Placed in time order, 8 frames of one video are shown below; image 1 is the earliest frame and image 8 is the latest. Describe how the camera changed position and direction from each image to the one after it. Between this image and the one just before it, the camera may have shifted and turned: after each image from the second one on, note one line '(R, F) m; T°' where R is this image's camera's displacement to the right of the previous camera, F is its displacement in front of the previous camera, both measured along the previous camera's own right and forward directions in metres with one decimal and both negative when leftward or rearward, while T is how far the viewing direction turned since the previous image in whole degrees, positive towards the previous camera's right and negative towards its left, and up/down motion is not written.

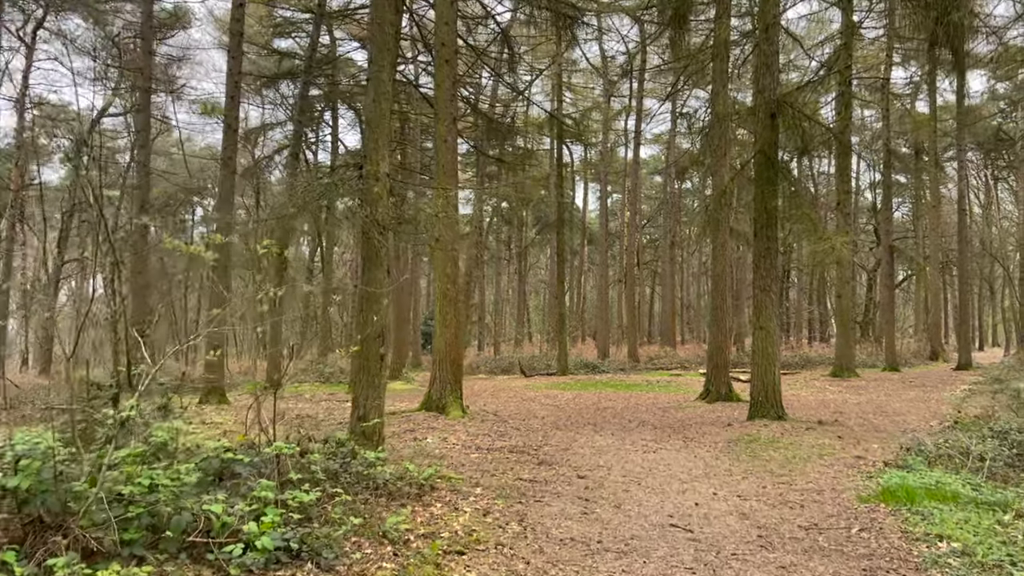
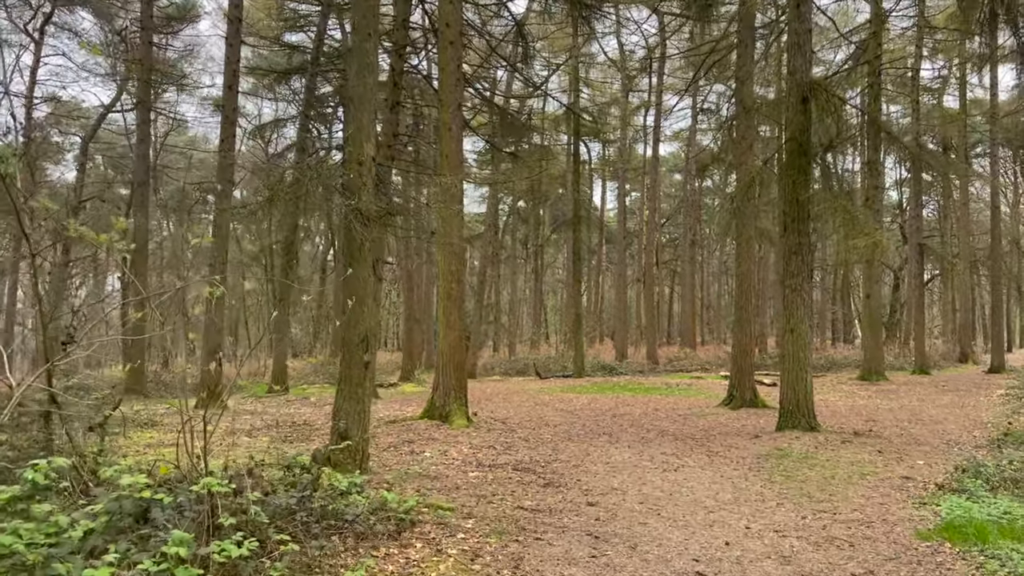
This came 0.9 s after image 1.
(+0.1, +0.6) m; -1°
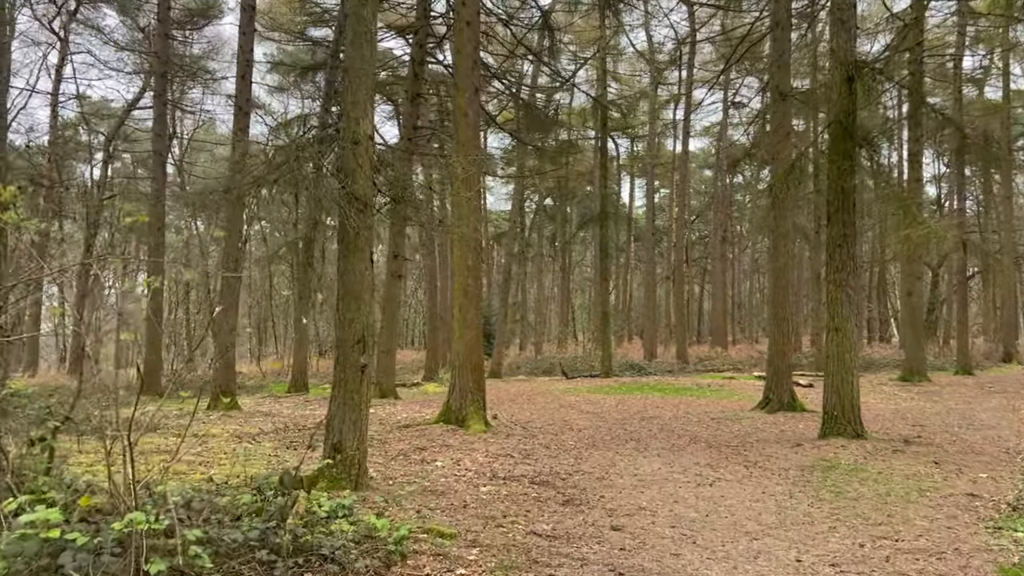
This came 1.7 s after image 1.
(+0.1, +0.5) m; -2°
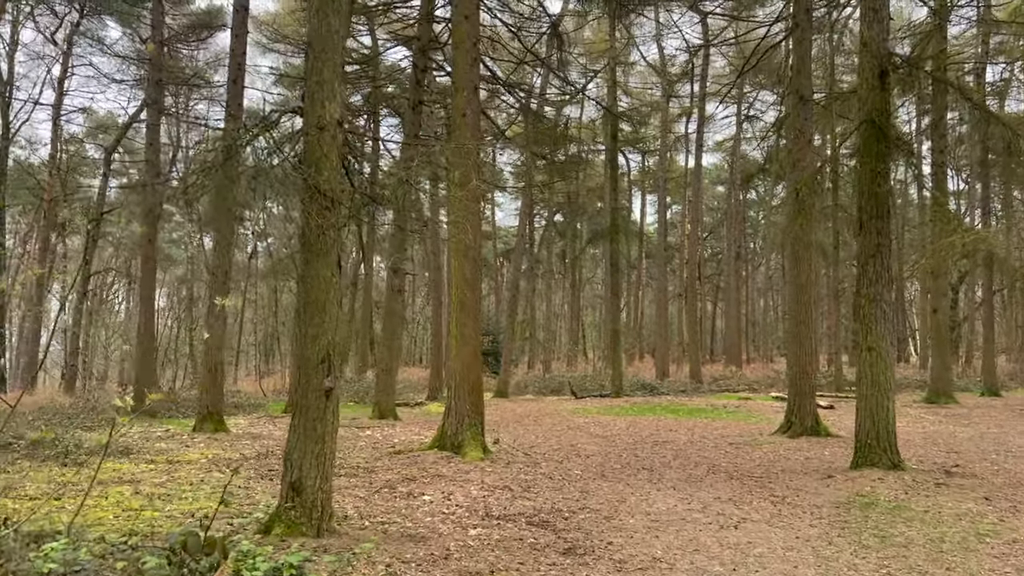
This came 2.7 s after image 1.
(+0.1, +0.6) m; -1°
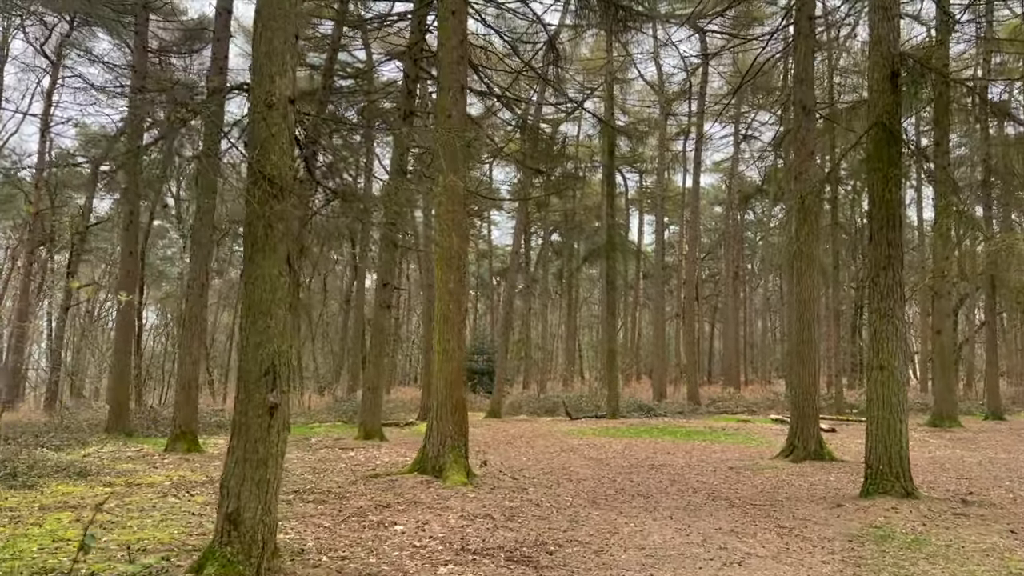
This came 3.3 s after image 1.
(+0.1, +0.4) m; 0°
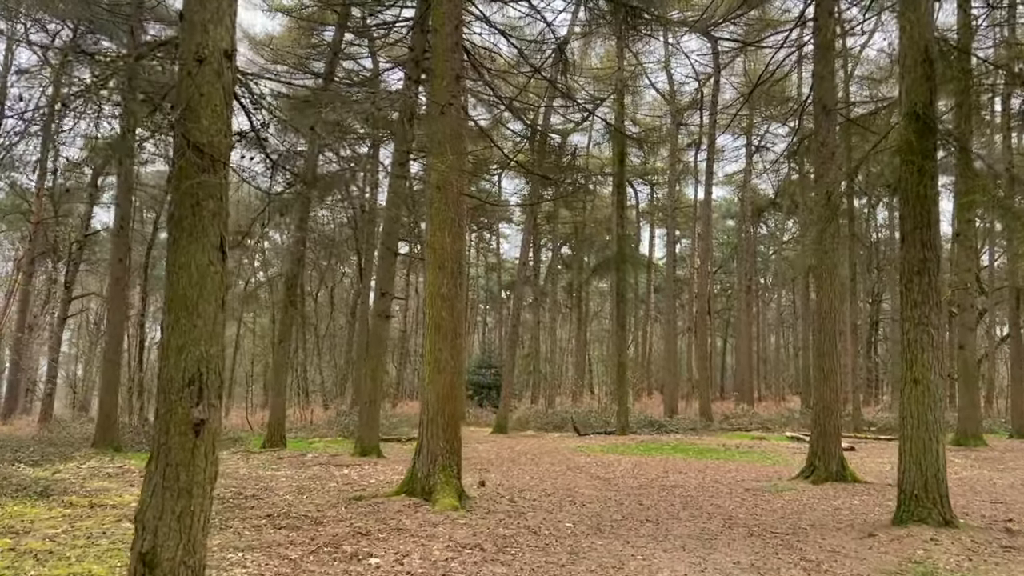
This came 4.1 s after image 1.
(+0.1, +0.5) m; -1°
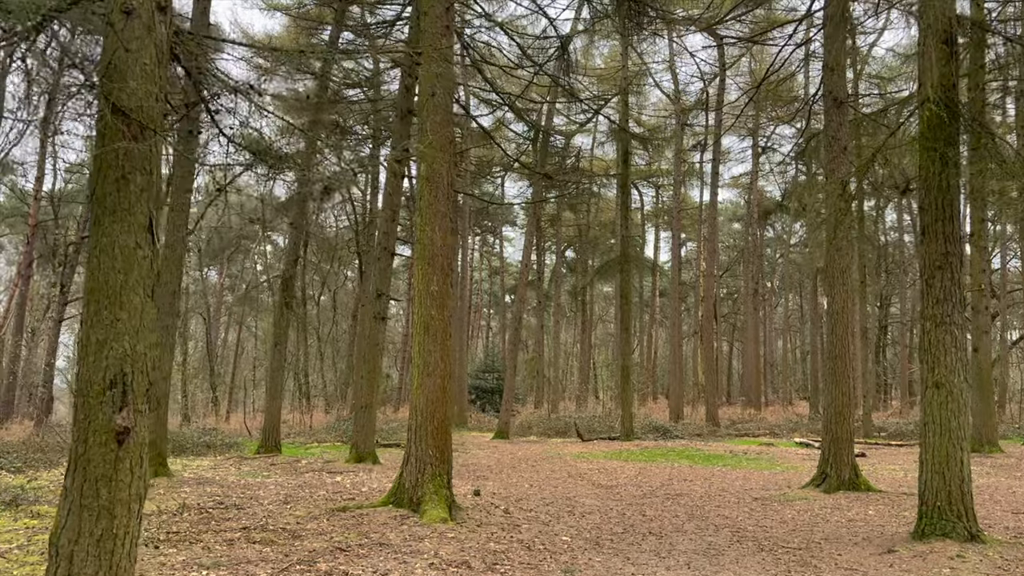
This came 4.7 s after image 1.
(+0.1, +0.3) m; 0°
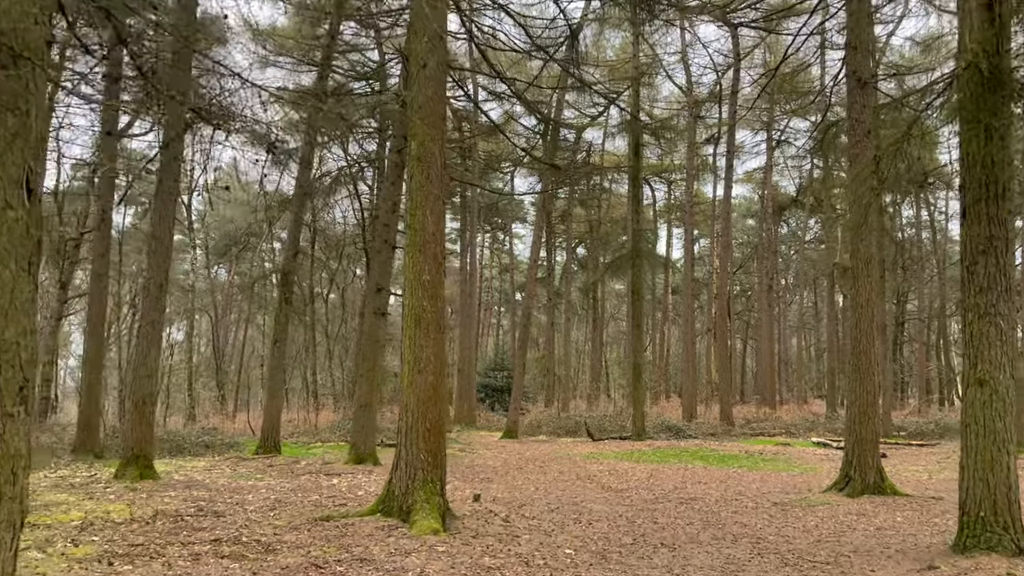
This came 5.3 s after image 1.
(+0.1, +0.4) m; -1°
